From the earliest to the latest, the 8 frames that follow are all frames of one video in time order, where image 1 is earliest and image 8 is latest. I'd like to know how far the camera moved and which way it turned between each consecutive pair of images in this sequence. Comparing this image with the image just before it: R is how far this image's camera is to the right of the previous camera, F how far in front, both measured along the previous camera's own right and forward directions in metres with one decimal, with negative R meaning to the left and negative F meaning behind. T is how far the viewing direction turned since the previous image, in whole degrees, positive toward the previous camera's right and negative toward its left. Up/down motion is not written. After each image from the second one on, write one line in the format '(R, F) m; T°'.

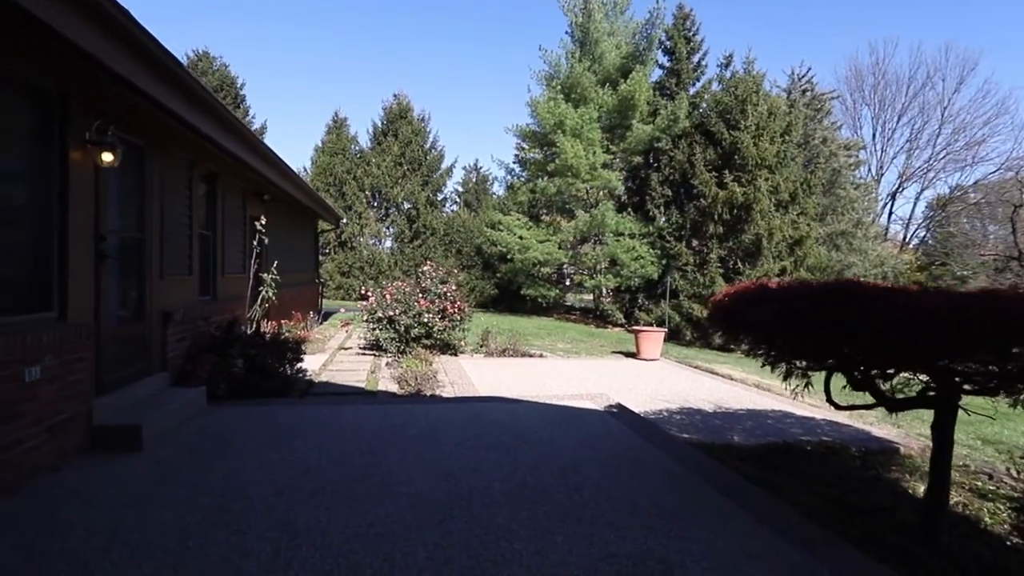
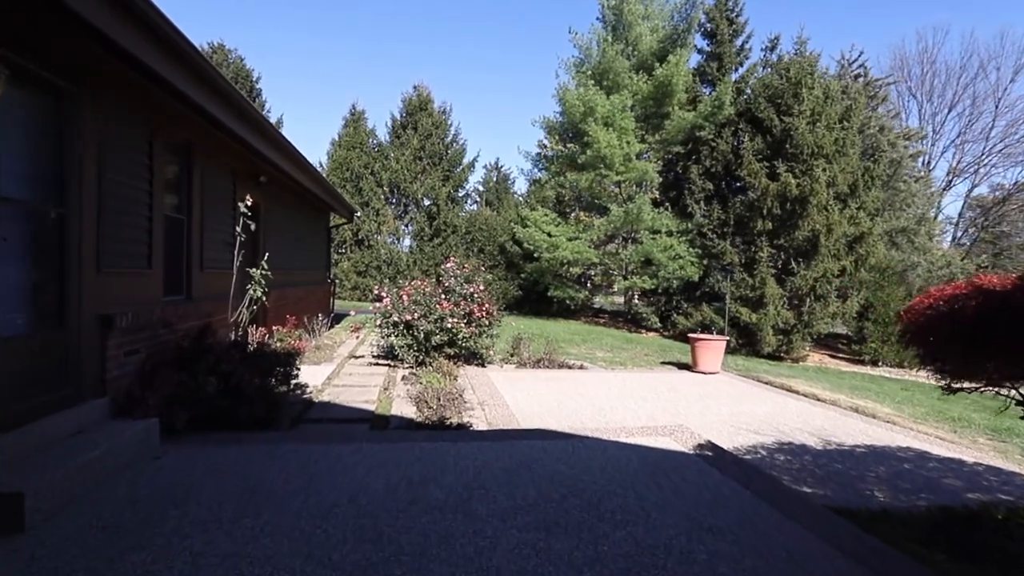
(-0.3, +1.3) m; -2°
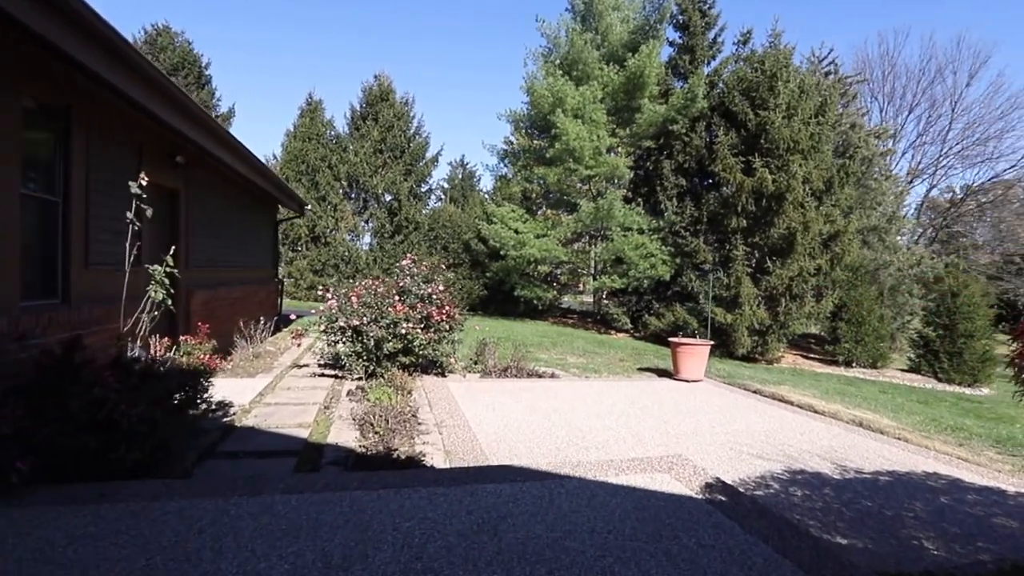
(0.0, +0.9) m; +3°
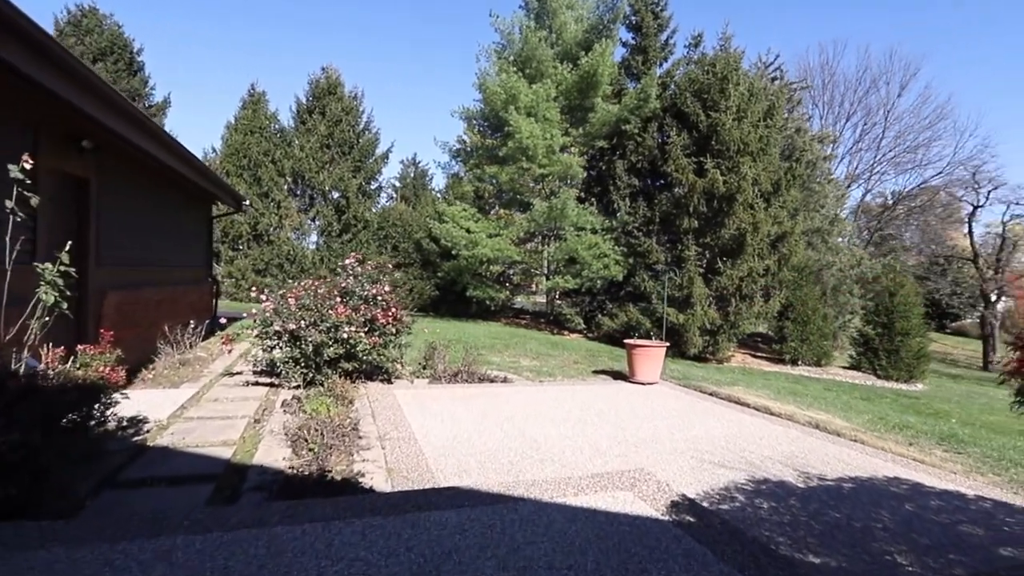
(0.0, +0.3) m; +5°
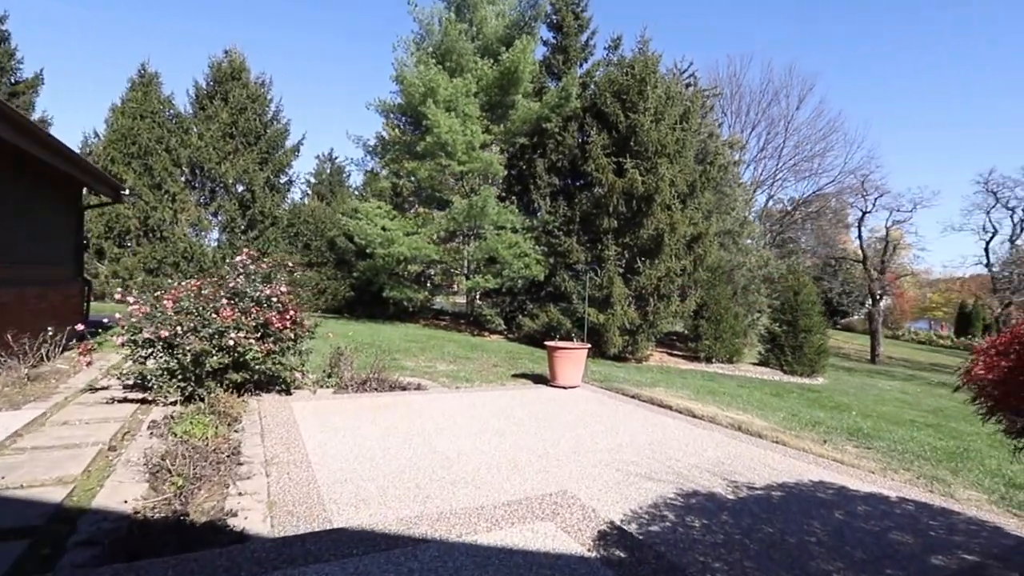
(+0.1, +0.5) m; +8°
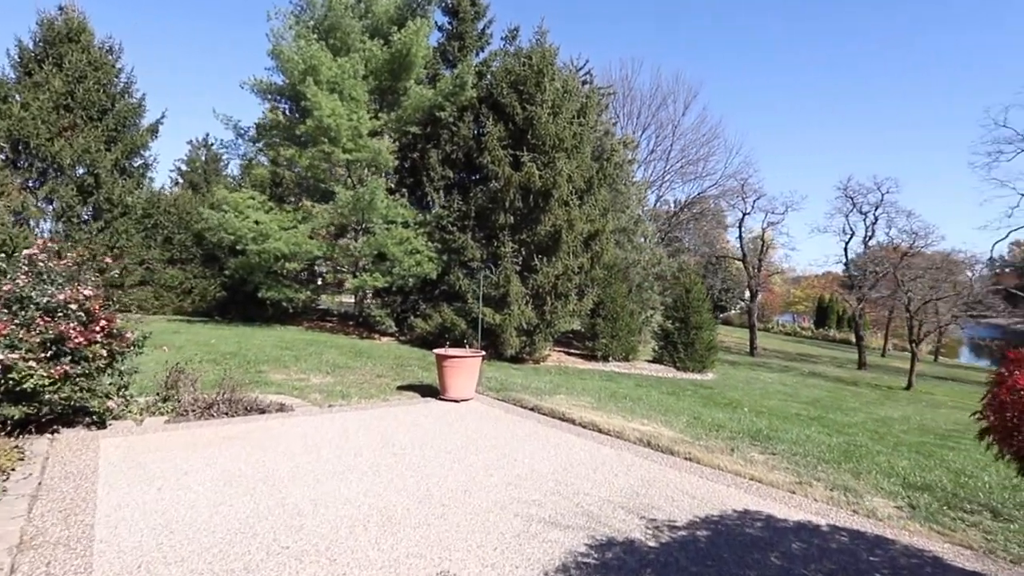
(+0.1, +0.8) m; +10°
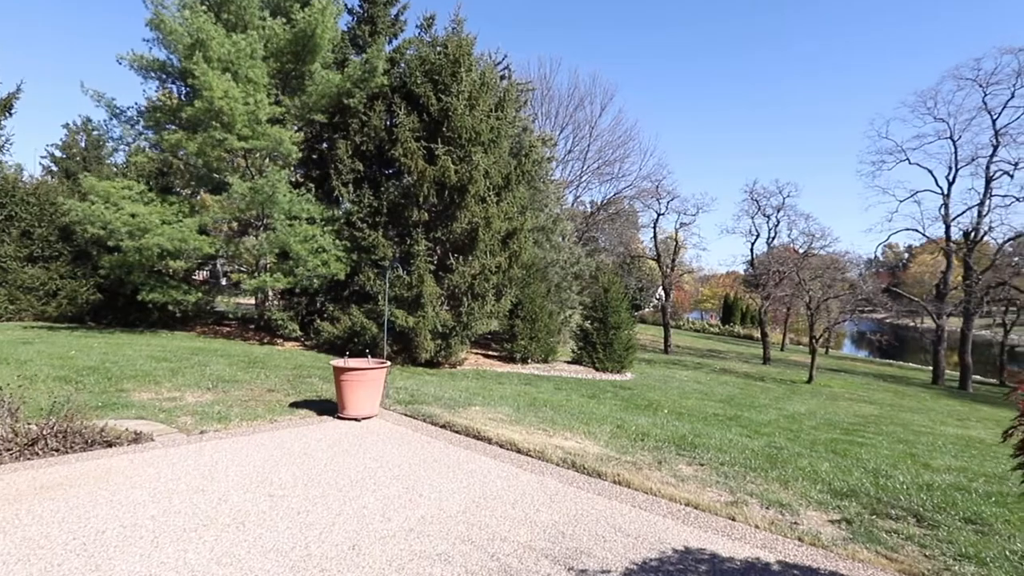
(+0.1, +0.6) m; +8°
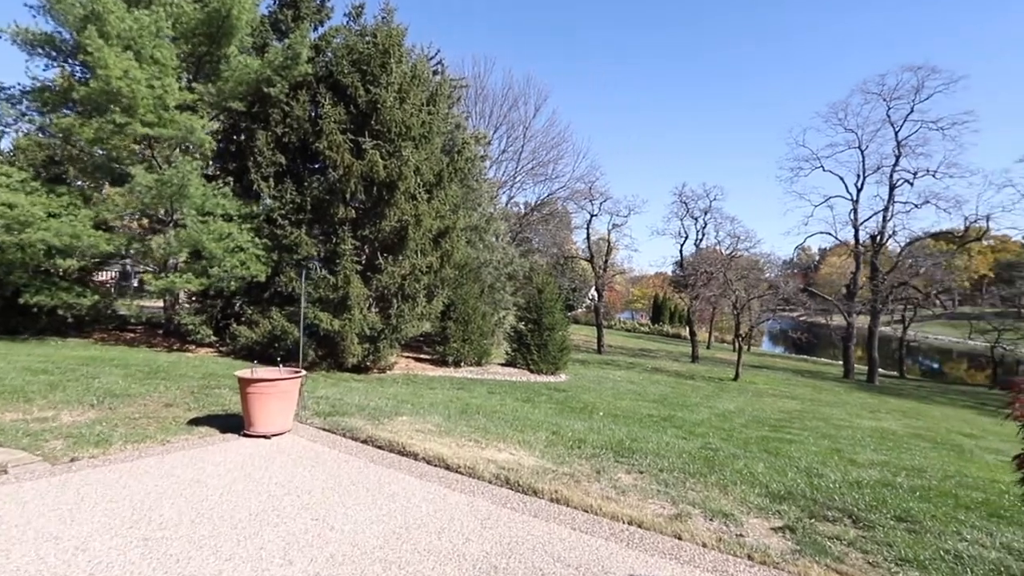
(+0.1, +0.4) m; +7°
